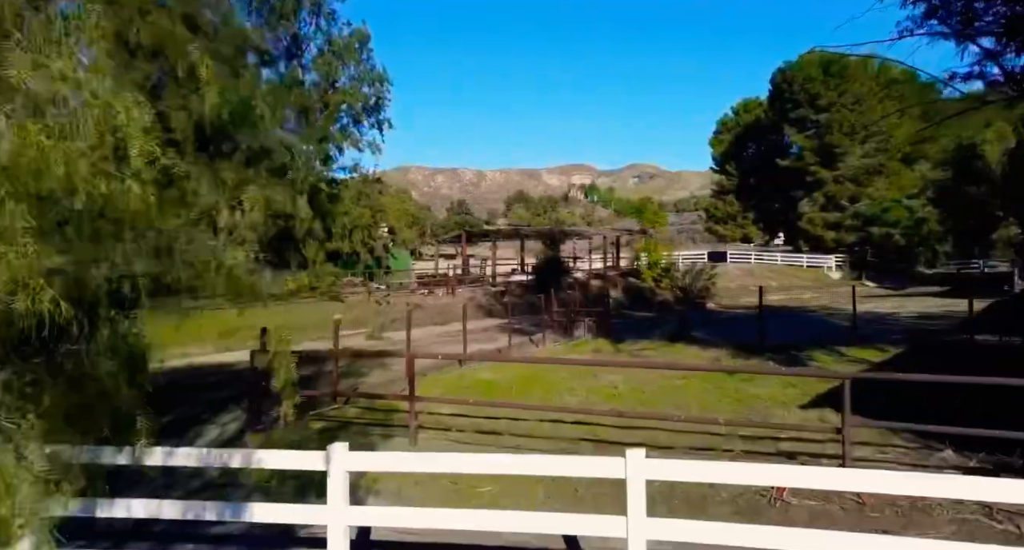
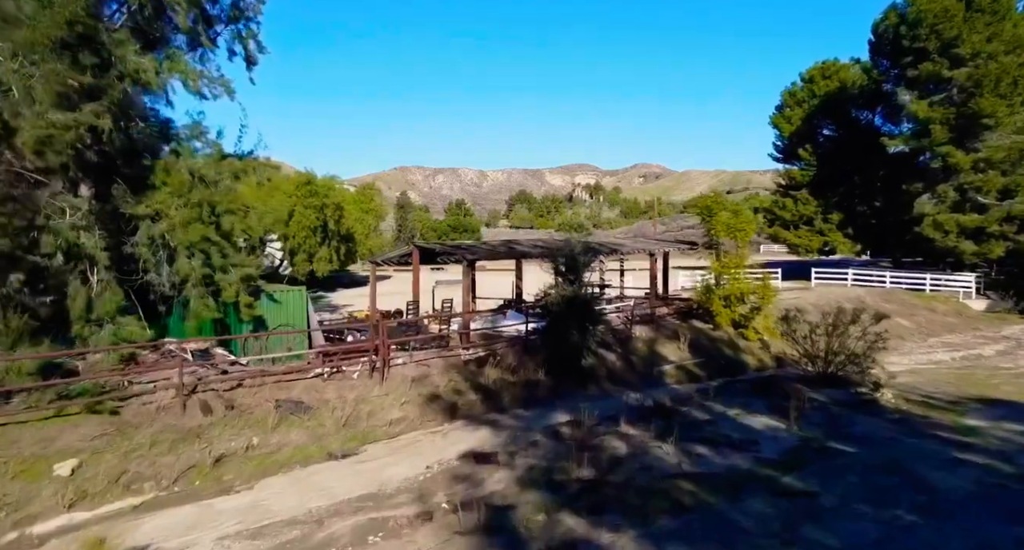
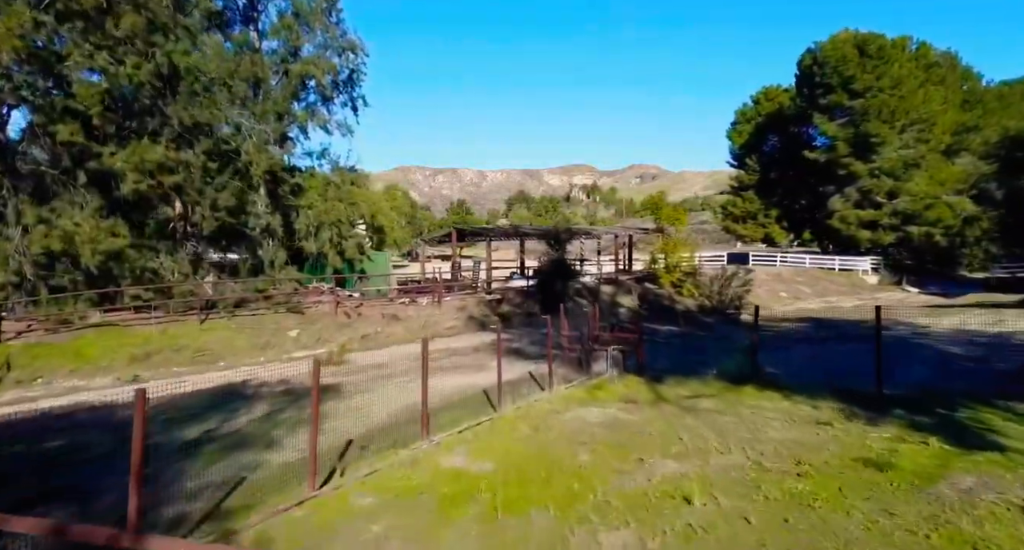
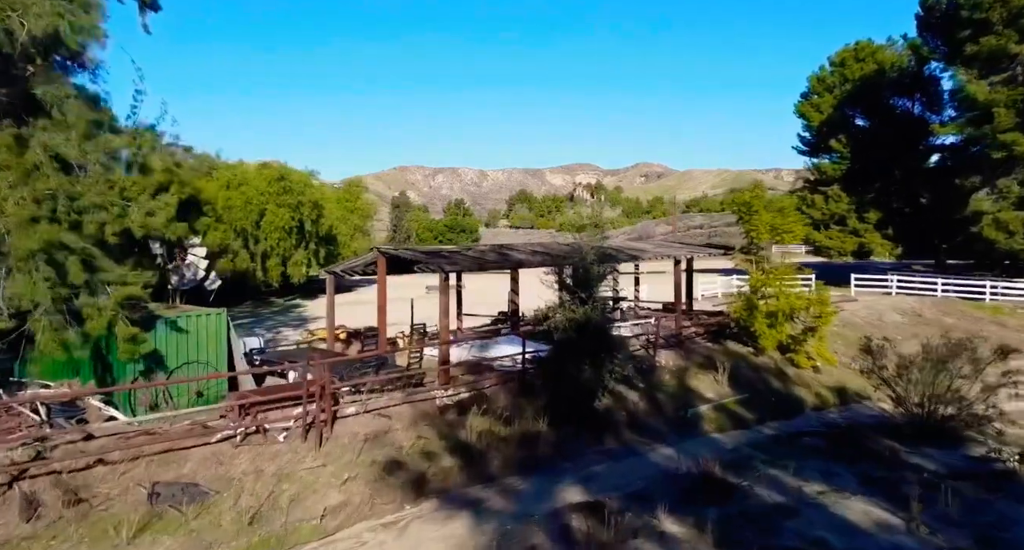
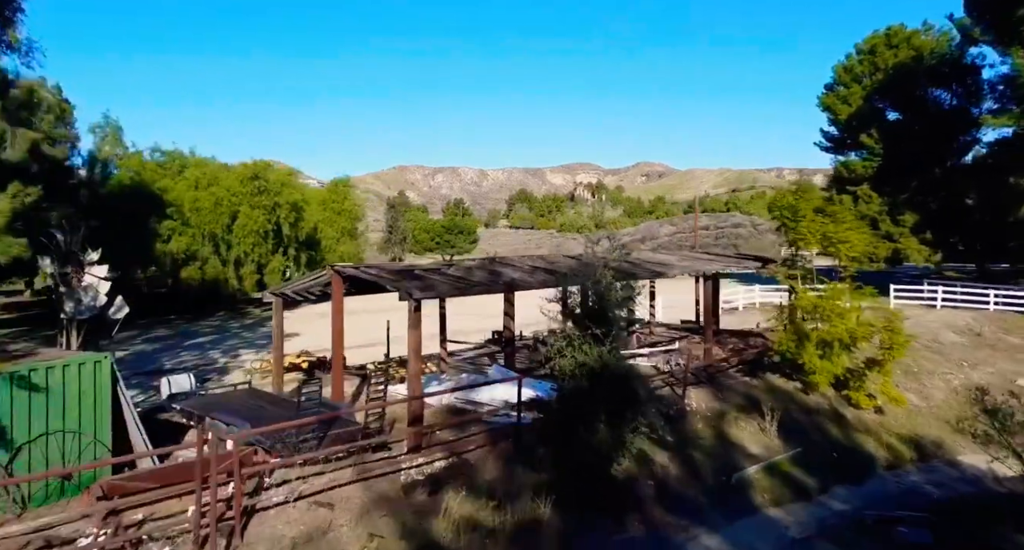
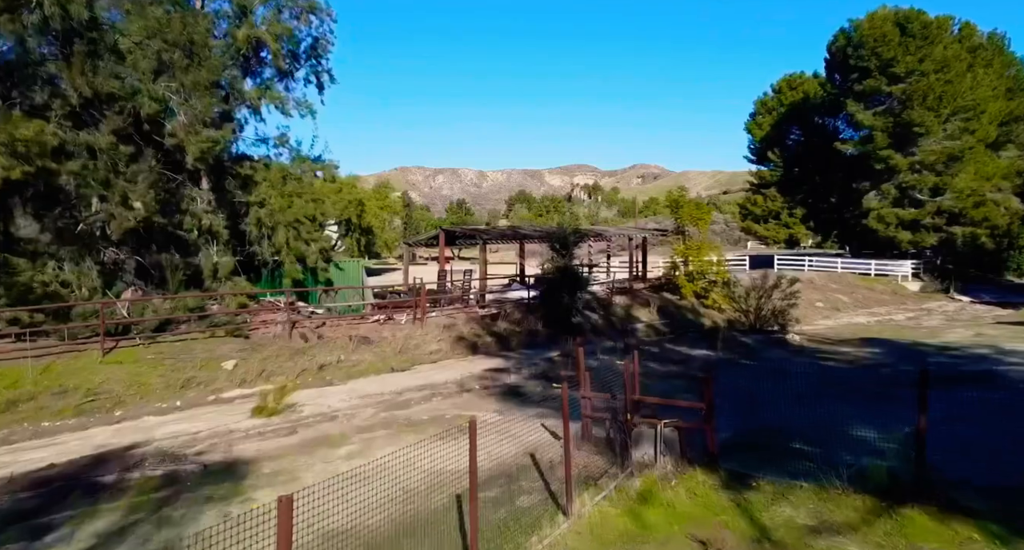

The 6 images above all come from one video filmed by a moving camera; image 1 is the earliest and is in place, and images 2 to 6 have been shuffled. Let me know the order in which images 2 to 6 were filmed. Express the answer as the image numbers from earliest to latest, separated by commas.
3, 6, 2, 4, 5
